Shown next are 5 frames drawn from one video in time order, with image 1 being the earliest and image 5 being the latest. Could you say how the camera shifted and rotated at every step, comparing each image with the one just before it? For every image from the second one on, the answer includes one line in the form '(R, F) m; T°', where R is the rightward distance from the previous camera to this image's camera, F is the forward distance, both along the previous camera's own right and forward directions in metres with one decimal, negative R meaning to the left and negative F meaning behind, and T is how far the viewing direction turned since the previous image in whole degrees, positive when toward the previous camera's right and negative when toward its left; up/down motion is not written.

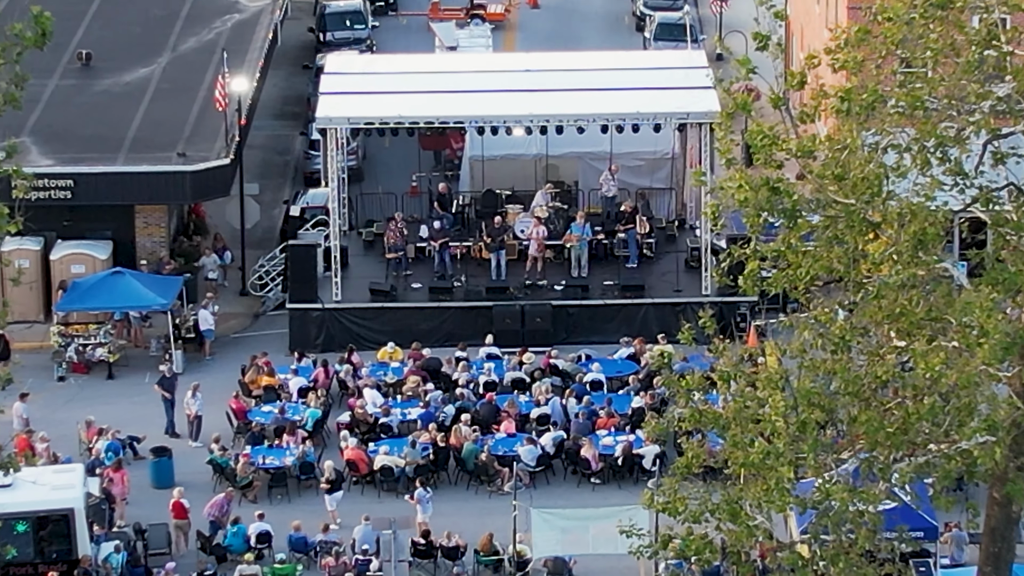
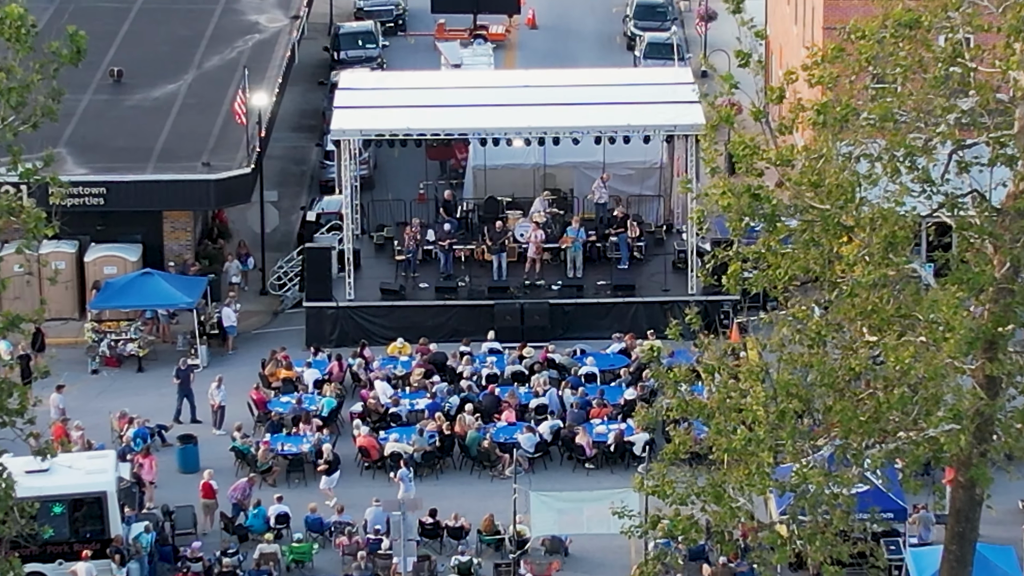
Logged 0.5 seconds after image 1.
(+0.1, -1.7) m; 0°
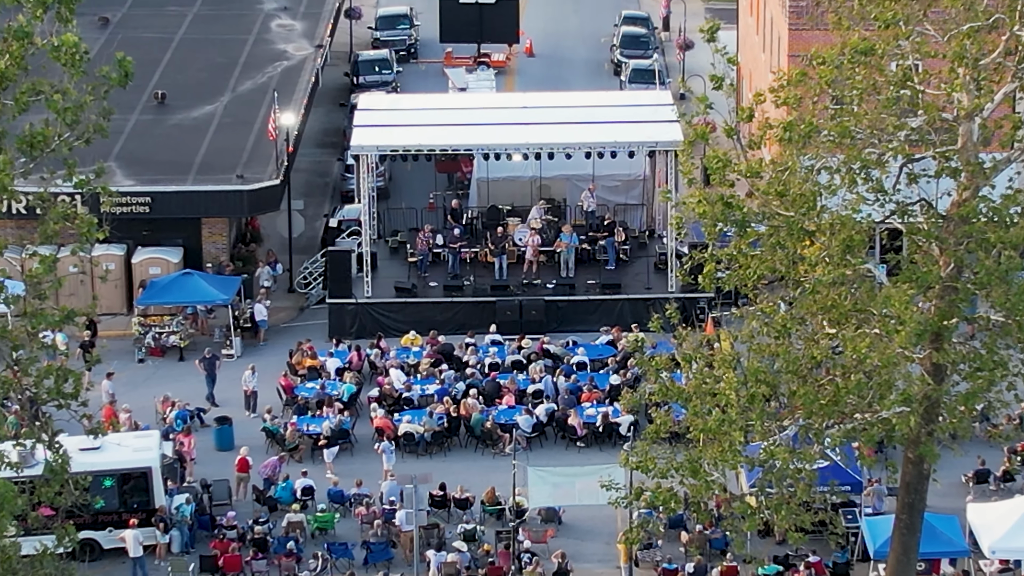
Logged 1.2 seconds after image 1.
(0.0, -2.9) m; 0°
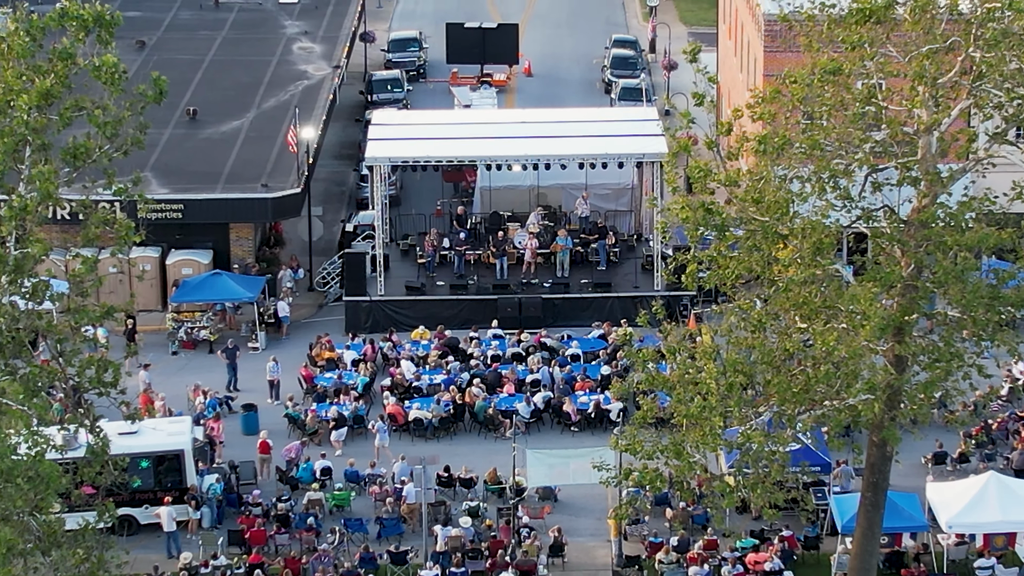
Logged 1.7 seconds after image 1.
(0.0, -2.6) m; 0°
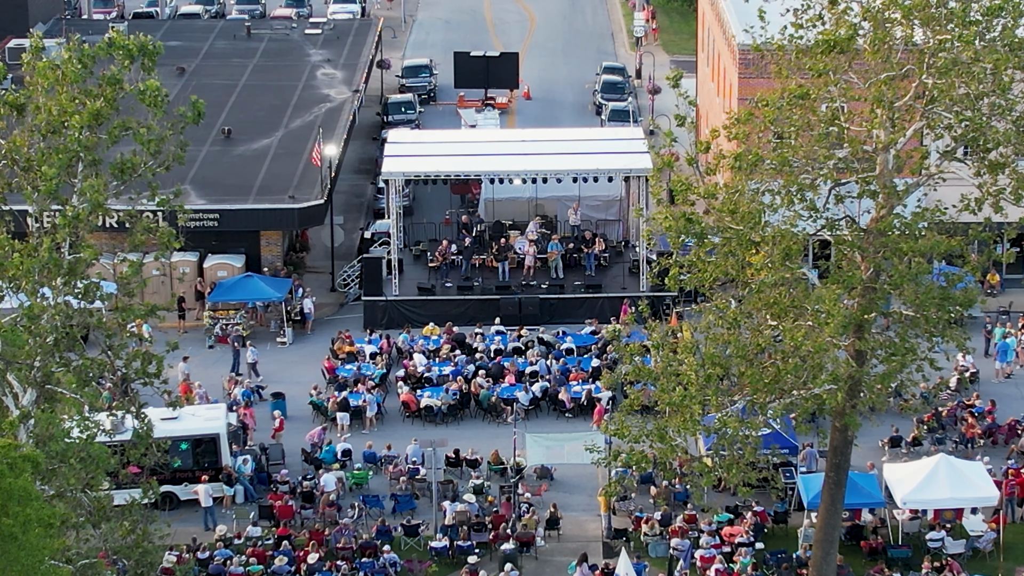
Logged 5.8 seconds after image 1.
(+0.1, -3.4) m; 0°
